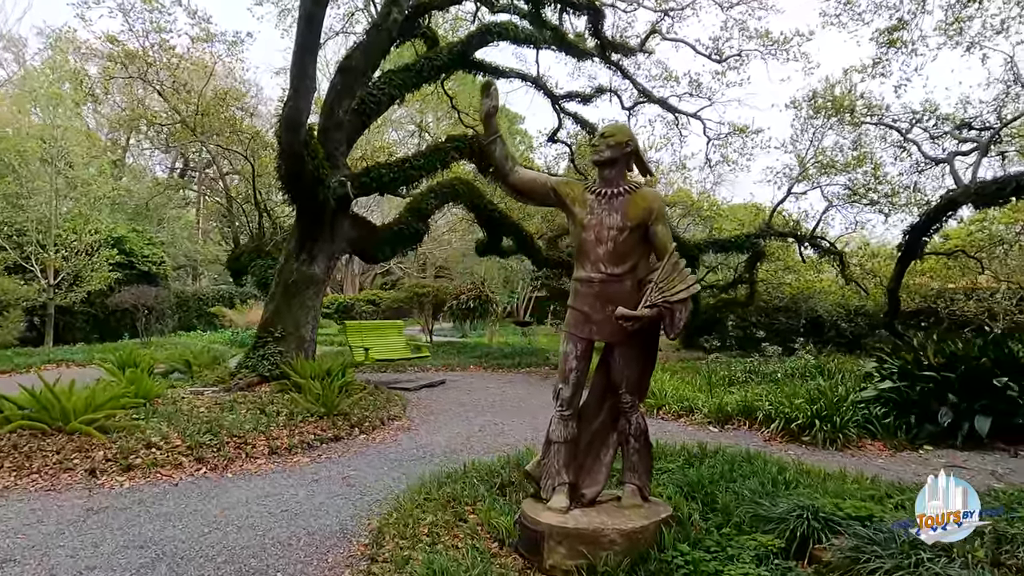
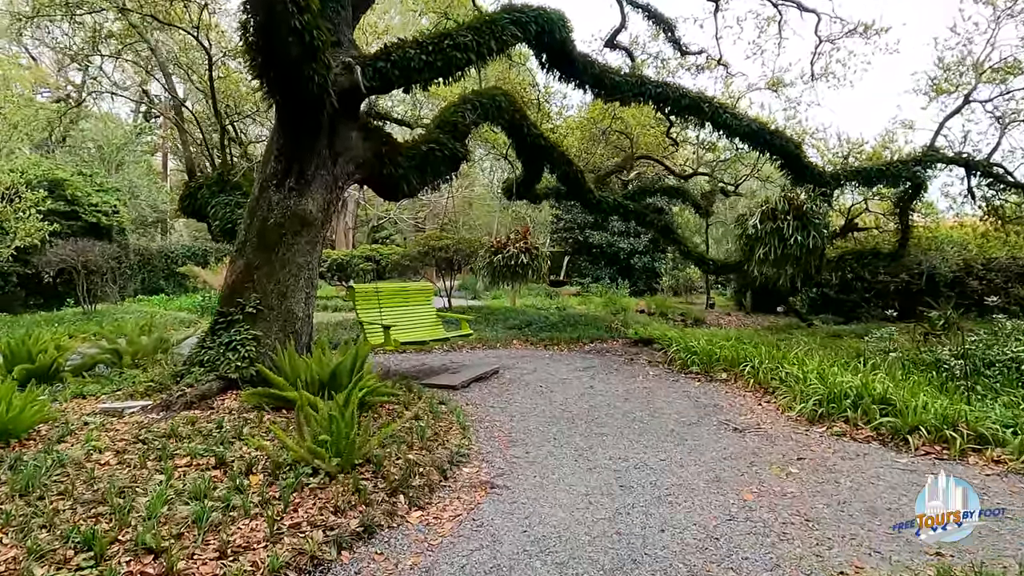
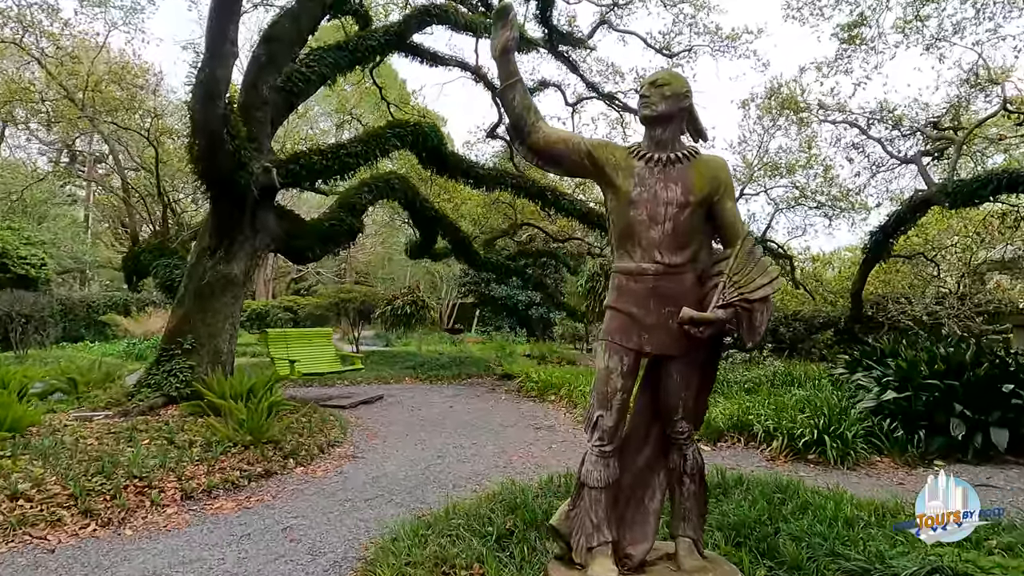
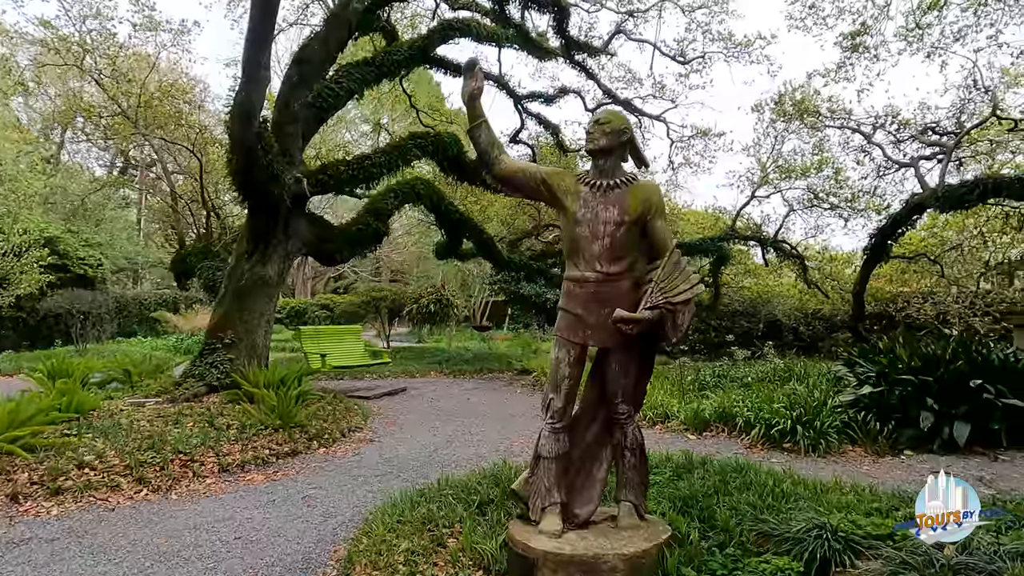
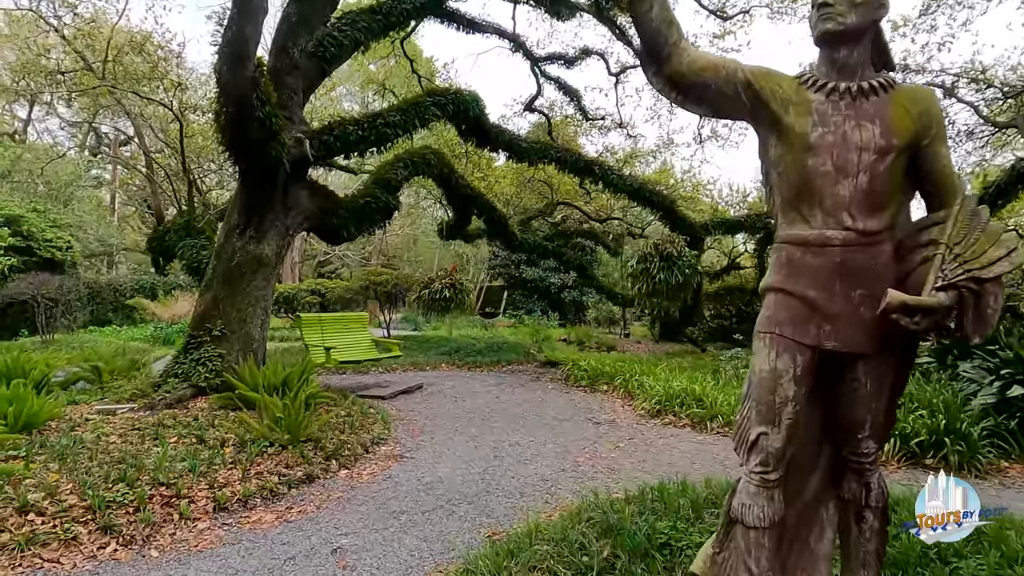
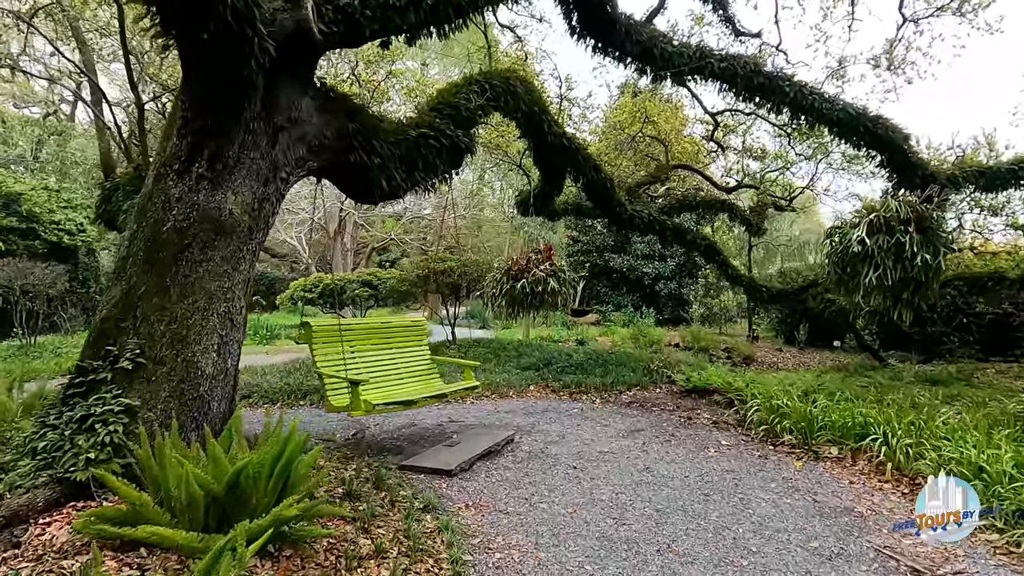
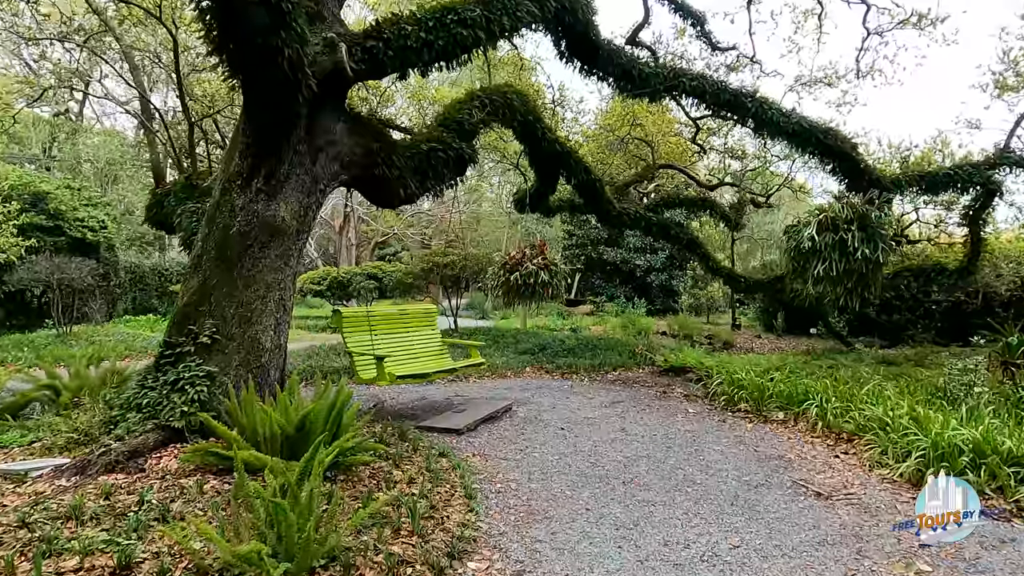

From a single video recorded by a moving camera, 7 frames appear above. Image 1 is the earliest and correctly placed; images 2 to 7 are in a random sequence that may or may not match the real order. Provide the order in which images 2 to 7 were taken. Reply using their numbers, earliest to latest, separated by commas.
4, 3, 5, 2, 7, 6
